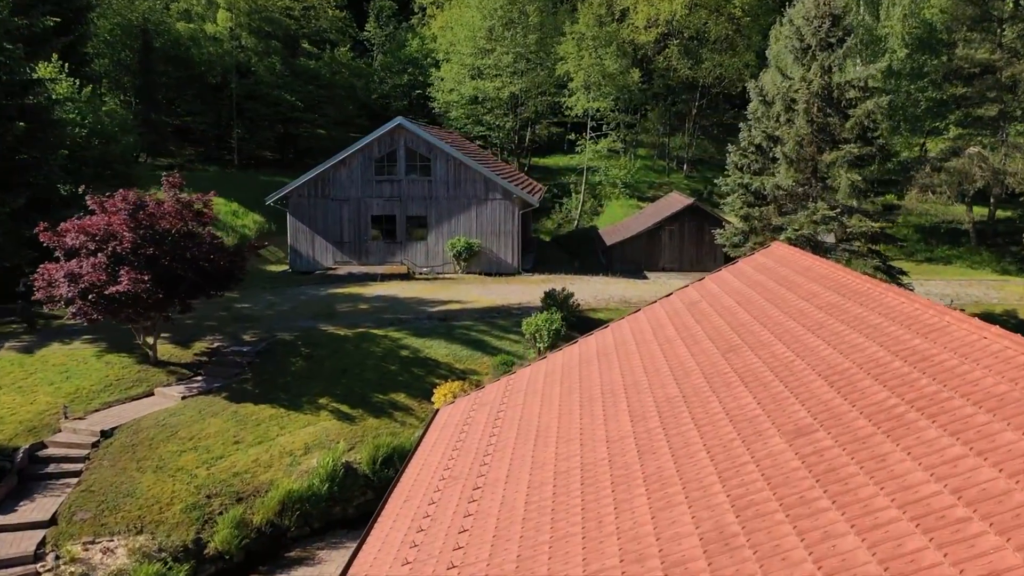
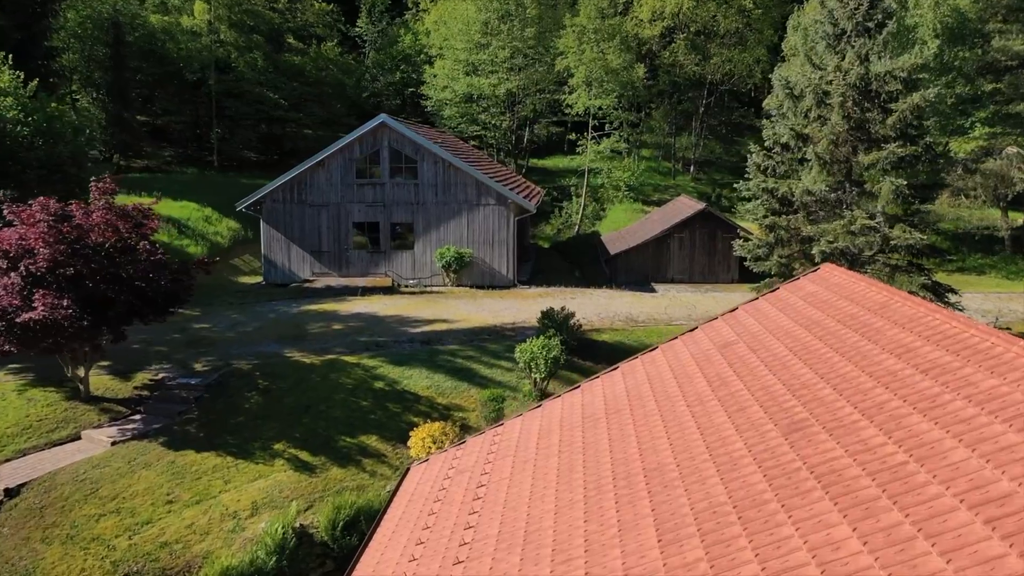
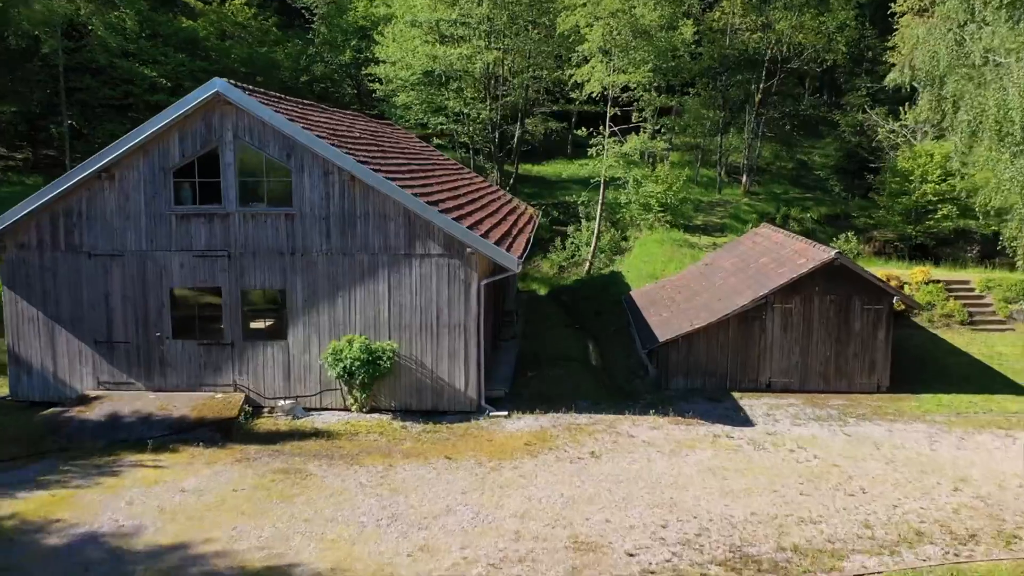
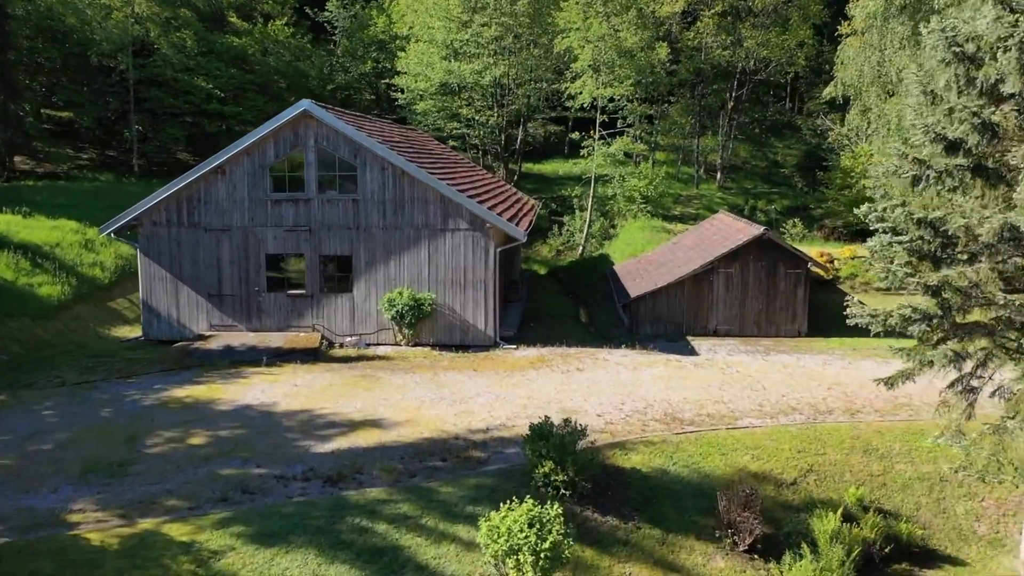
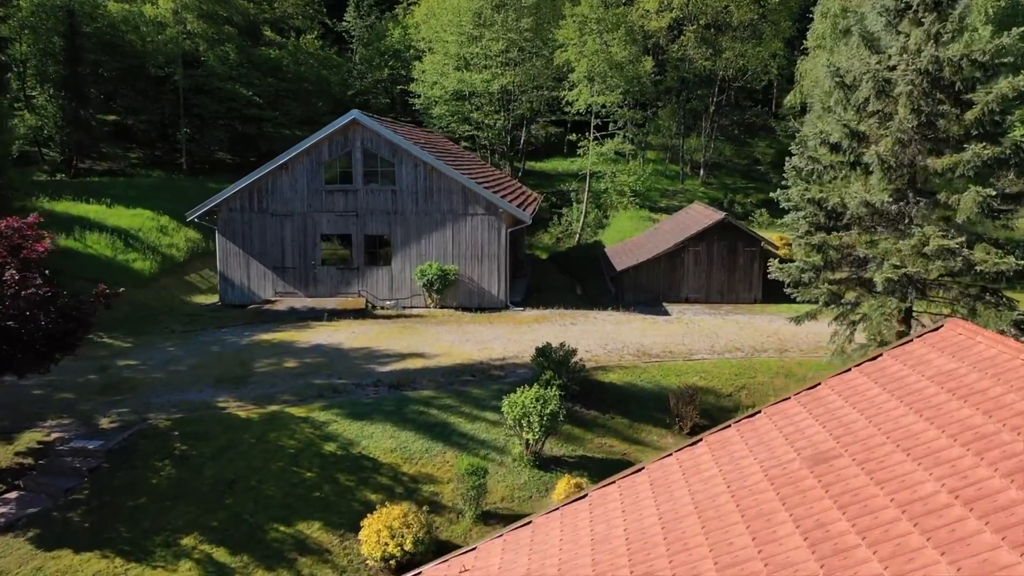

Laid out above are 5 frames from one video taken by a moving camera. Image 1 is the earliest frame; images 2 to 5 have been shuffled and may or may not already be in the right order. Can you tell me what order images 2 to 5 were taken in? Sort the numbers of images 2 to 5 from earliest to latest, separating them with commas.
2, 5, 4, 3
